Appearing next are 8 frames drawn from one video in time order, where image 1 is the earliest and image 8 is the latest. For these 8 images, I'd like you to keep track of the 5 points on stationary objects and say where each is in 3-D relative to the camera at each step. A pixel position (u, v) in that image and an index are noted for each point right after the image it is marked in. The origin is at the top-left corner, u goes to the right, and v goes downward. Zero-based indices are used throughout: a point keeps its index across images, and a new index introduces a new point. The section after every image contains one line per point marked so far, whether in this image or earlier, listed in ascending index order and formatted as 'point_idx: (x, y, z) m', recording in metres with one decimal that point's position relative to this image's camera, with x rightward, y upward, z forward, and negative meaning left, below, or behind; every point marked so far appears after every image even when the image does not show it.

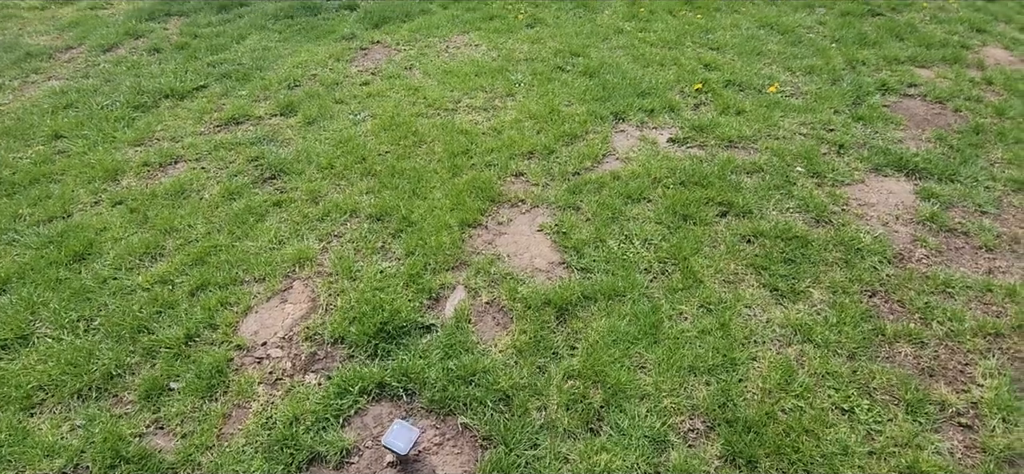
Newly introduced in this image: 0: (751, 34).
0: (+2.3, +1.9, +5.0) m
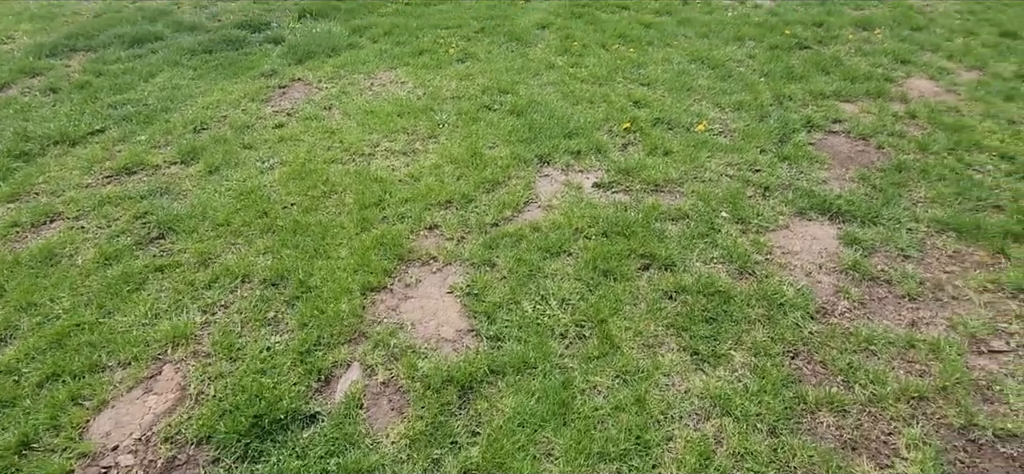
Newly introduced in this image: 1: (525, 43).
0: (+1.6, +1.6, +5.0) m
1: (+0.1, +2.0, +5.5) m
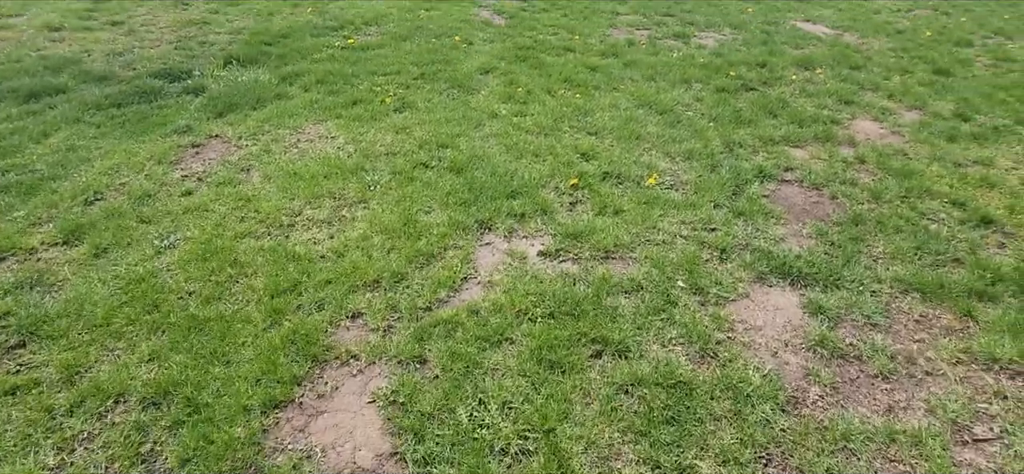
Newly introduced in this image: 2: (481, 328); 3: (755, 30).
0: (+1.1, +1.1, +4.9) m
1: (-0.4, +1.5, +5.2) m
2: (-0.1, -0.4, +2.6) m
3: (+3.4, +2.9, +7.5) m
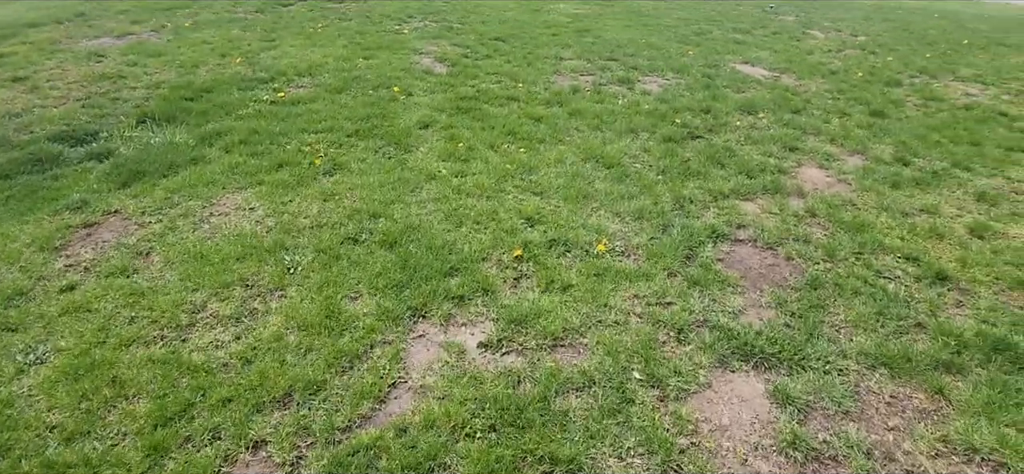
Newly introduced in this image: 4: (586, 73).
0: (+0.6, +0.6, +4.7) m
1: (-1.0, +0.8, +4.9) m
2: (-0.4, -0.9, +2.2) m
3: (+2.6, +2.3, +7.6) m
4: (+1.0, +2.2, +7.3) m
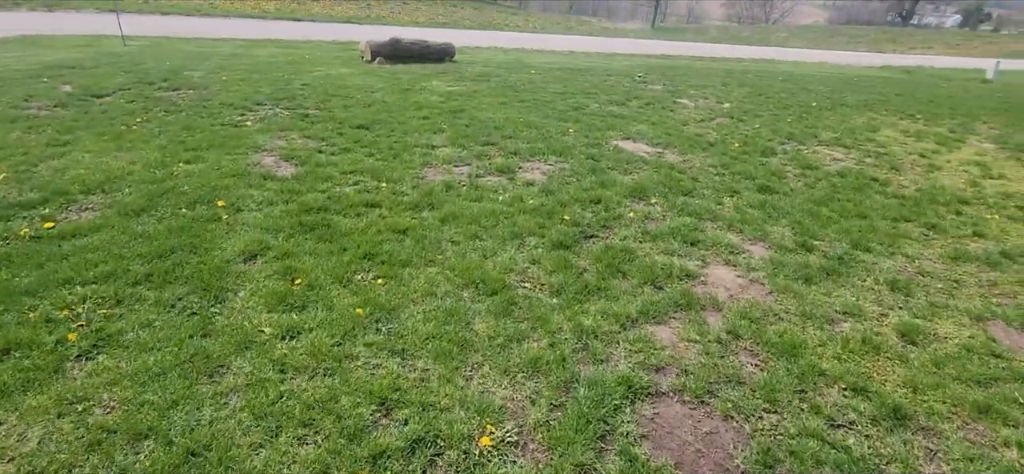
0: (-0.4, -0.5, +3.6) m
1: (-2.0, -0.4, +3.6) m
2: (-0.8, -1.7, +0.9) m
3: (+0.9, +1.1, +7.0) m
4: (-0.6, +0.9, +6.4) m
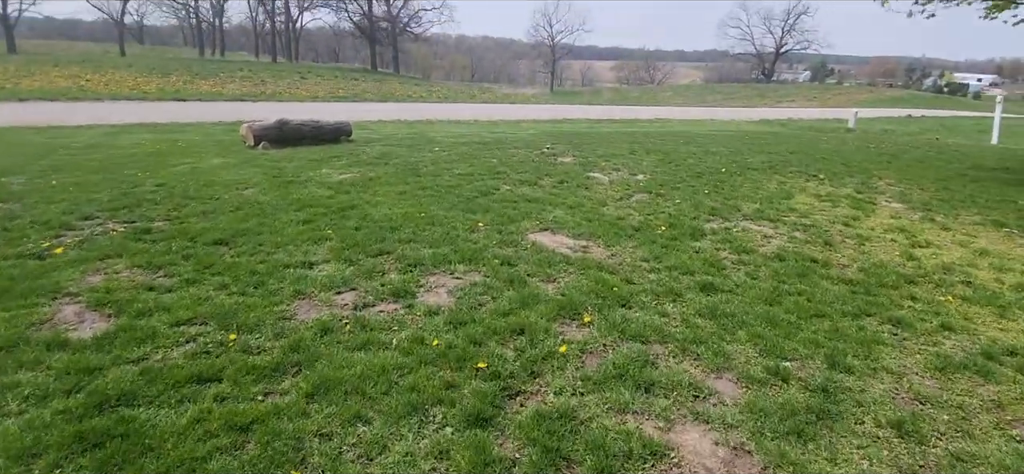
0: (-0.9, -1.5, +2.2) m
1: (-2.4, -1.5, +2.0) m
2: (-0.7, -2.4, -0.7) m
3: (-0.2, -0.2, +5.9) m
4: (-1.6, -0.5, +5.1) m
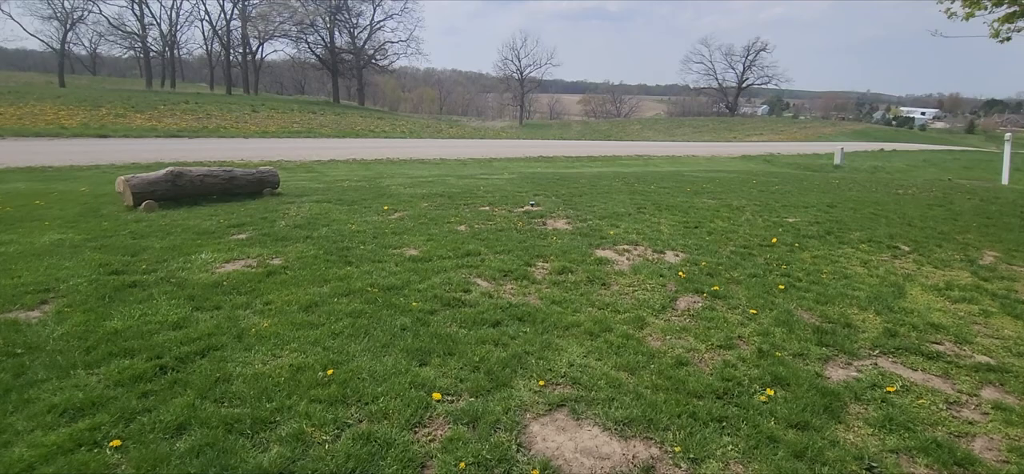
0: (-0.7, -2.5, -1.2) m
1: (-2.2, -2.5, -1.6) m
2: (-0.4, -3.3, -4.2) m
3: (-0.2, -1.5, +2.6) m
4: (-1.6, -1.7, +1.6) m
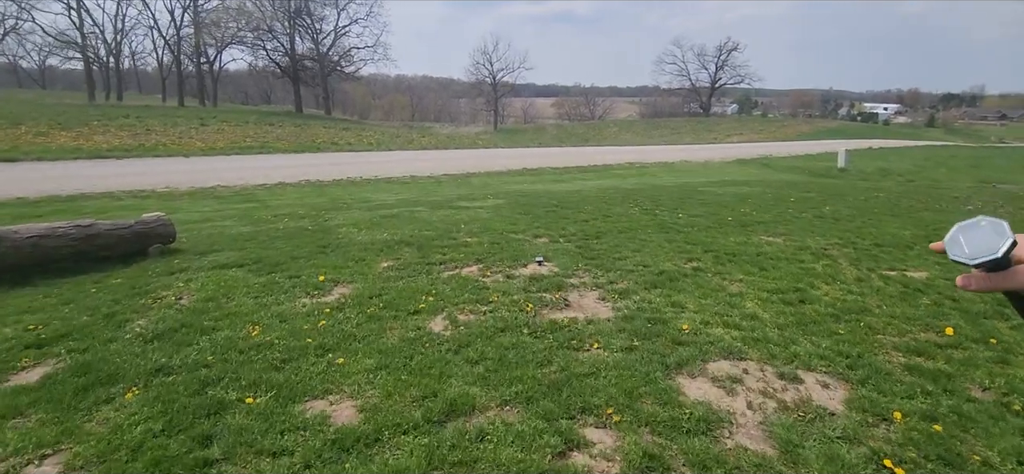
0: (-0.1, -3.5, -4.7) m
1: (-1.6, -3.5, -5.1) m
2: (+0.4, -4.2, -7.6) m
3: (+0.2, -2.4, -0.9) m
4: (-1.1, -2.7, -1.9) m
